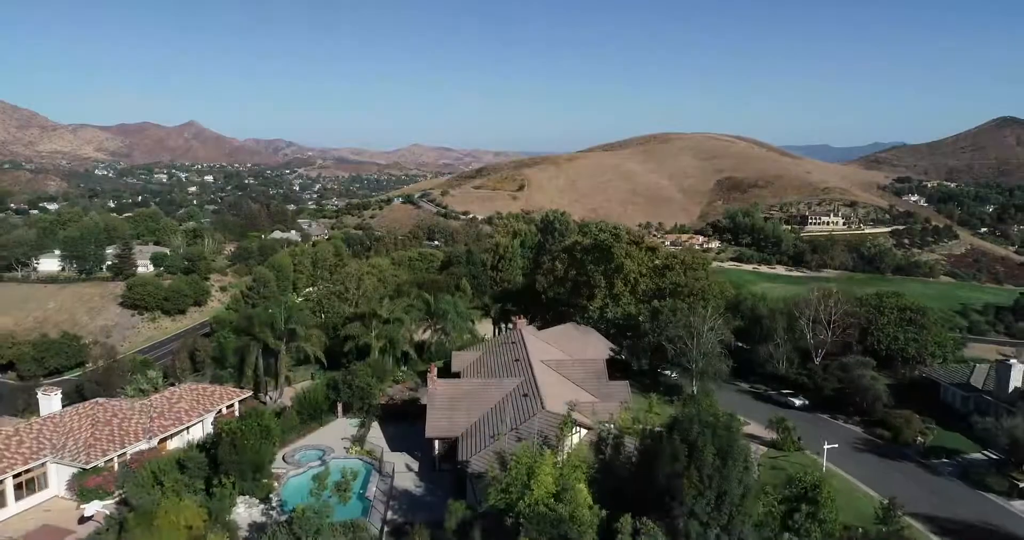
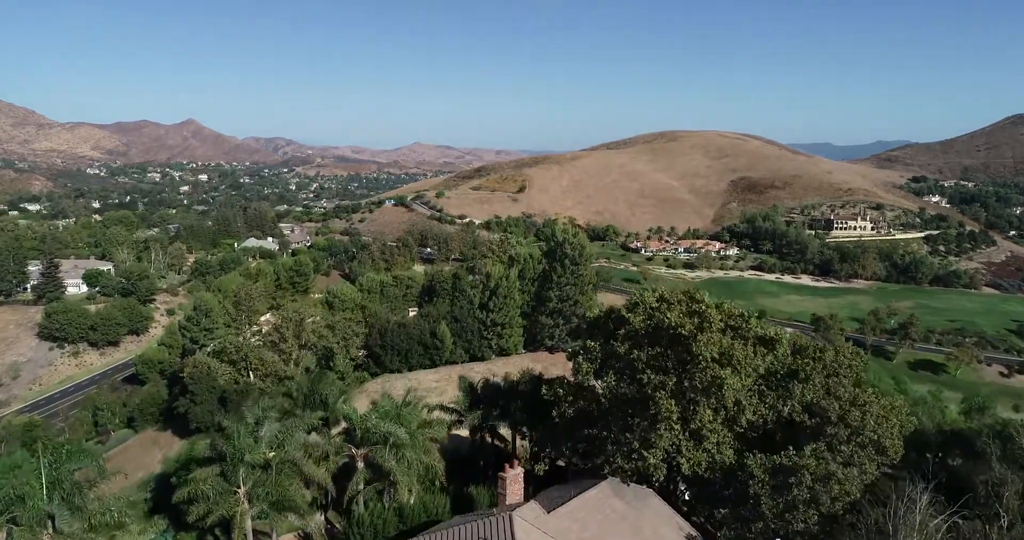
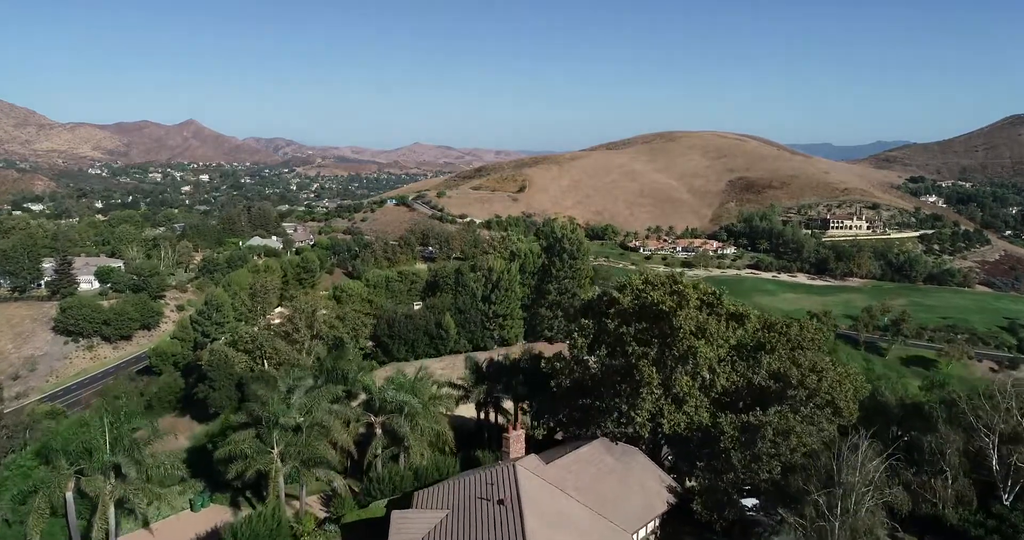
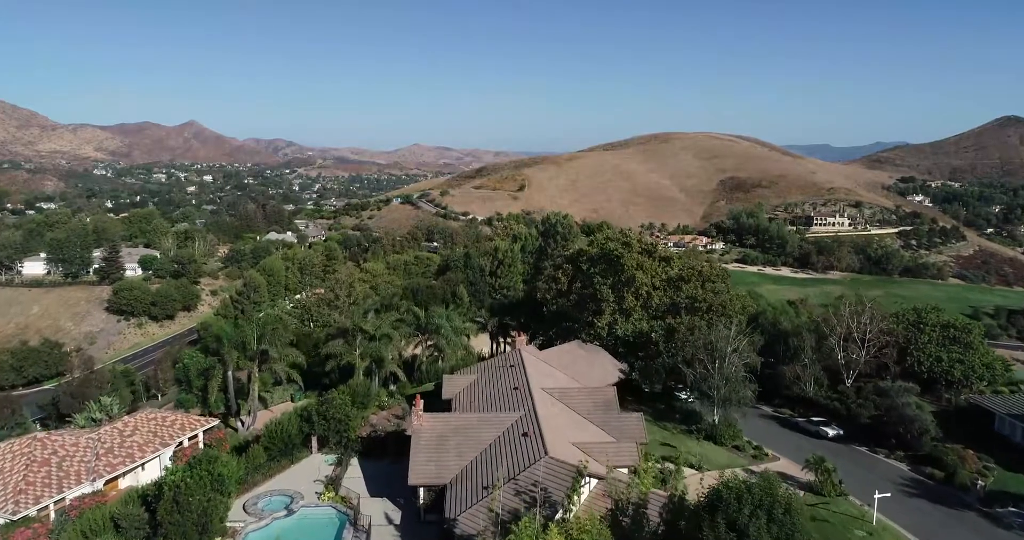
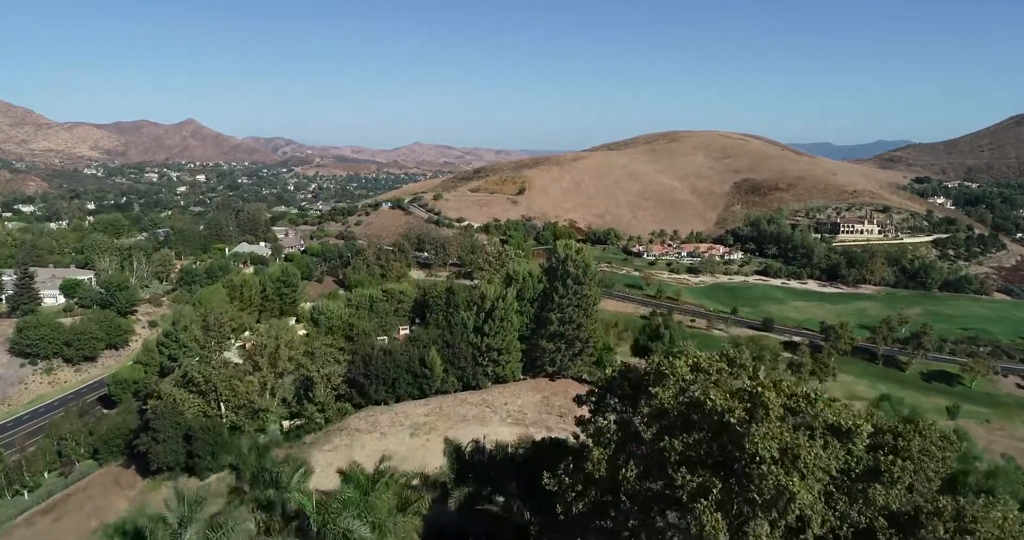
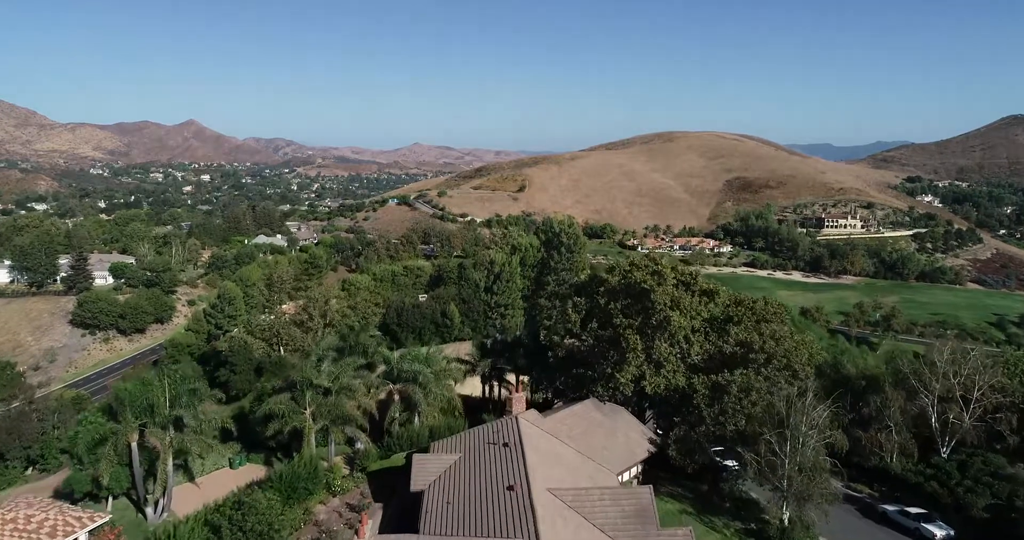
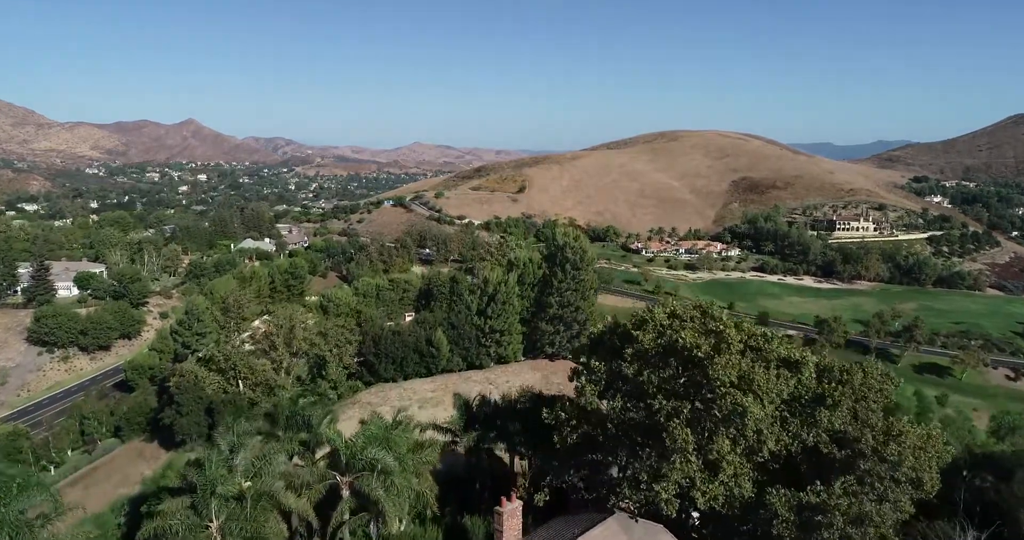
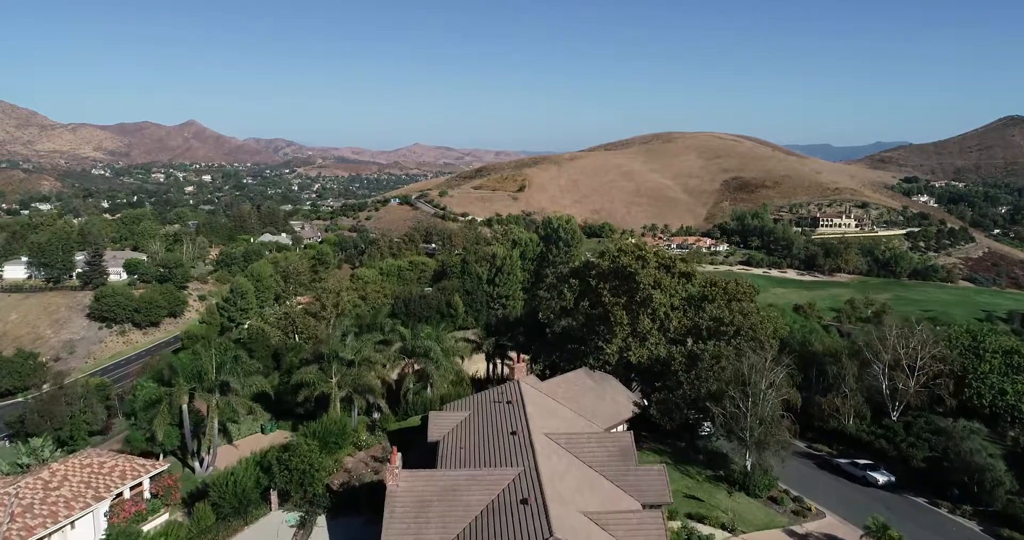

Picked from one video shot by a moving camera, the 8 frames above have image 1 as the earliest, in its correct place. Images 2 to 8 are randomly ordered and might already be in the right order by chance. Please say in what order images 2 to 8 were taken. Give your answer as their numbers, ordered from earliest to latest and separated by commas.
4, 8, 6, 3, 2, 7, 5
